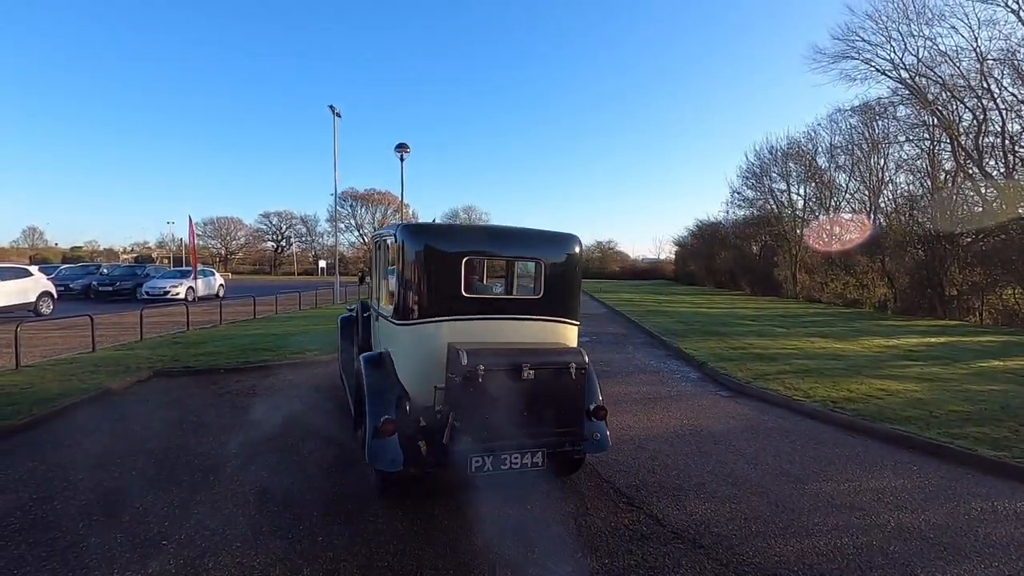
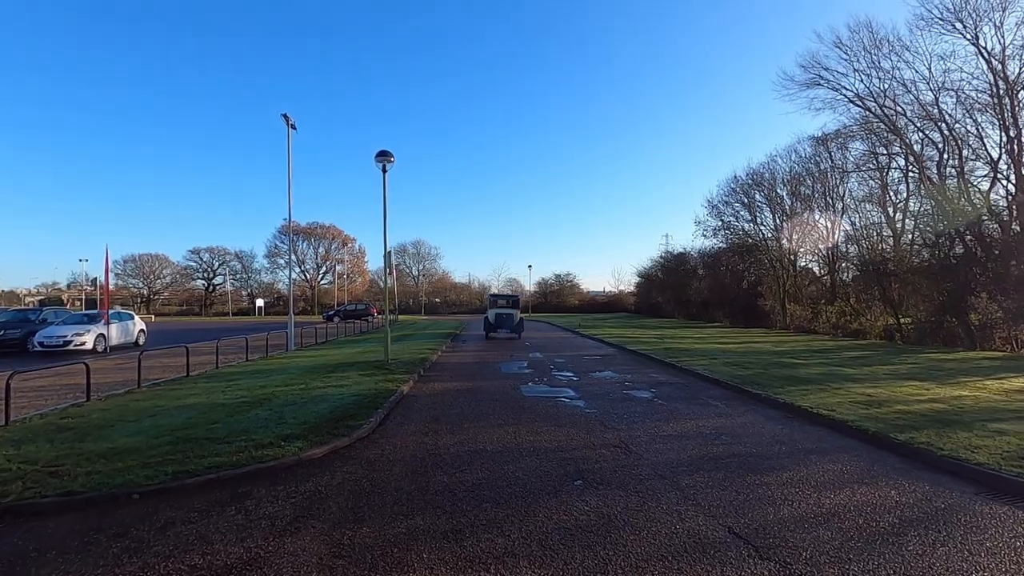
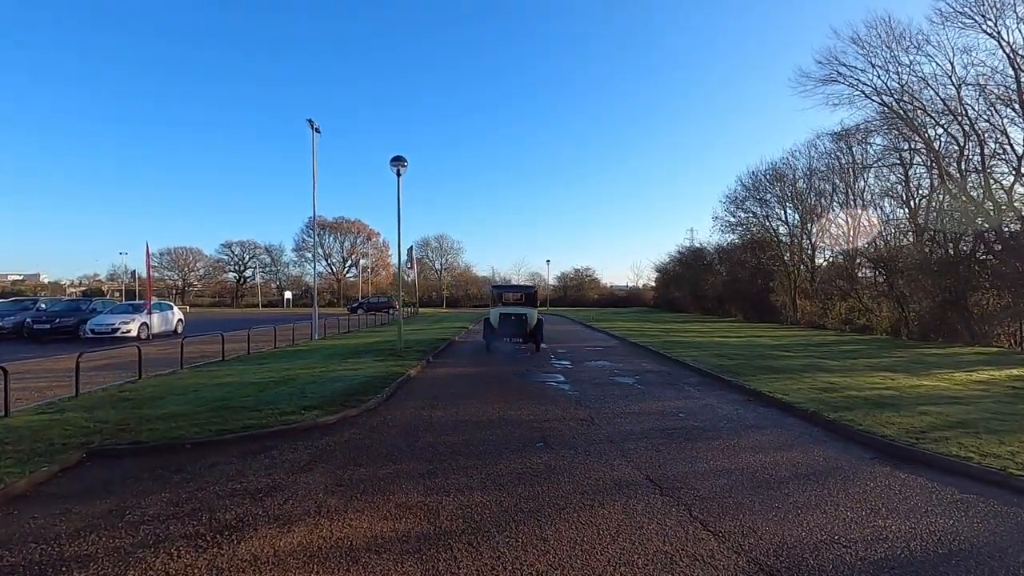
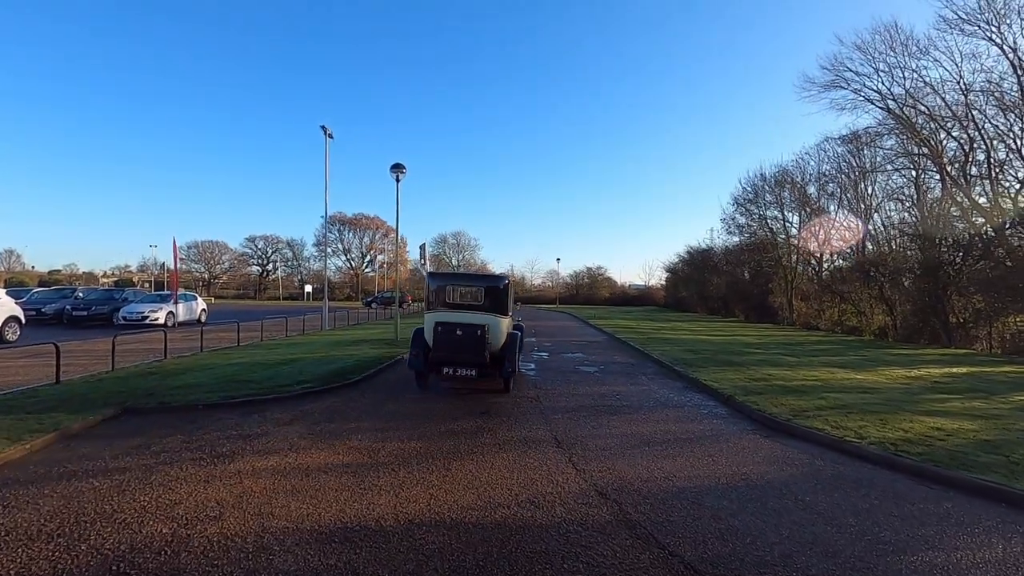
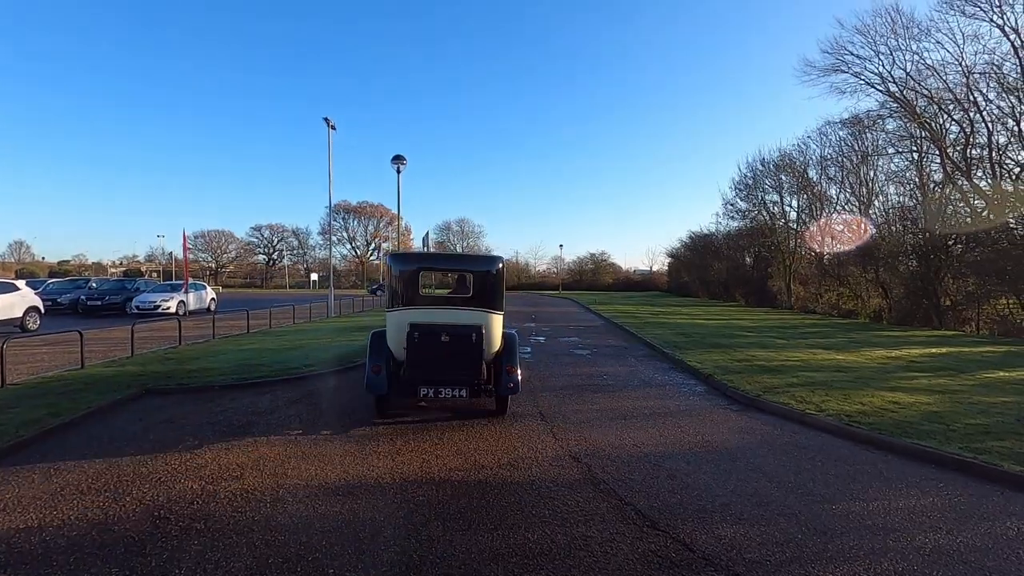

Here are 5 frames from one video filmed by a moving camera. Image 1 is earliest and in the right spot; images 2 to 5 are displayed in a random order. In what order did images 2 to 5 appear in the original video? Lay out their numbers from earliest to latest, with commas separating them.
5, 4, 3, 2
